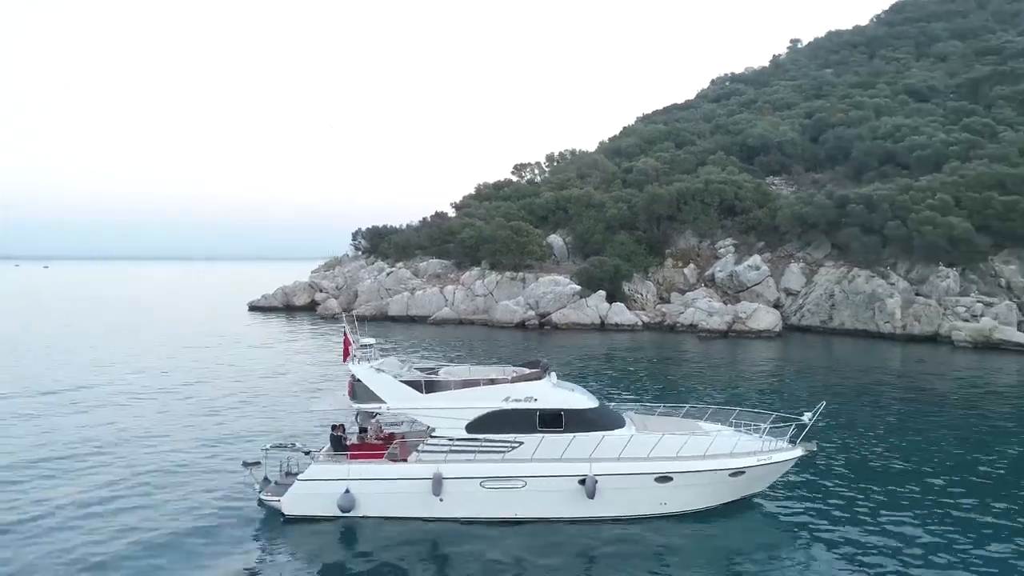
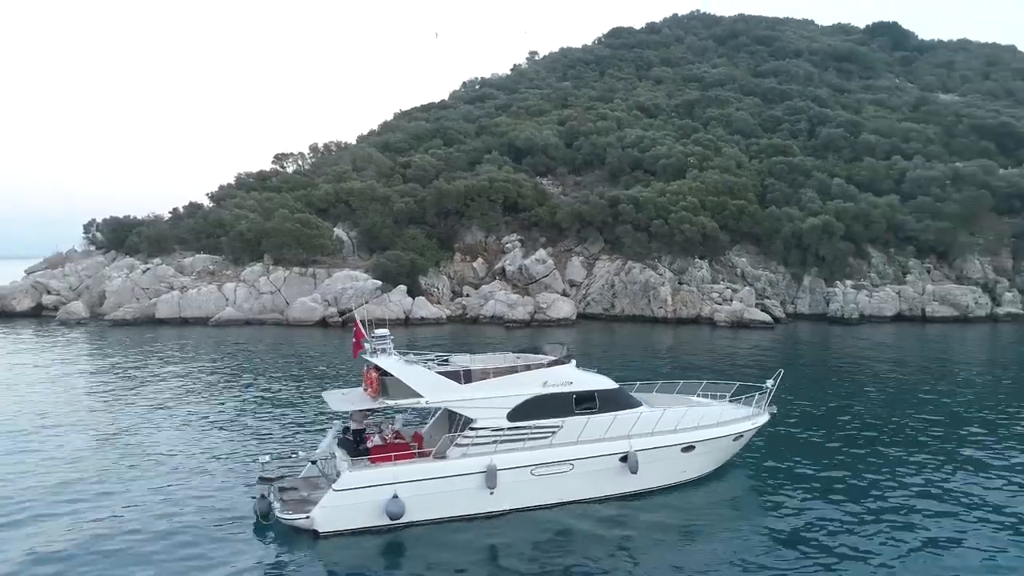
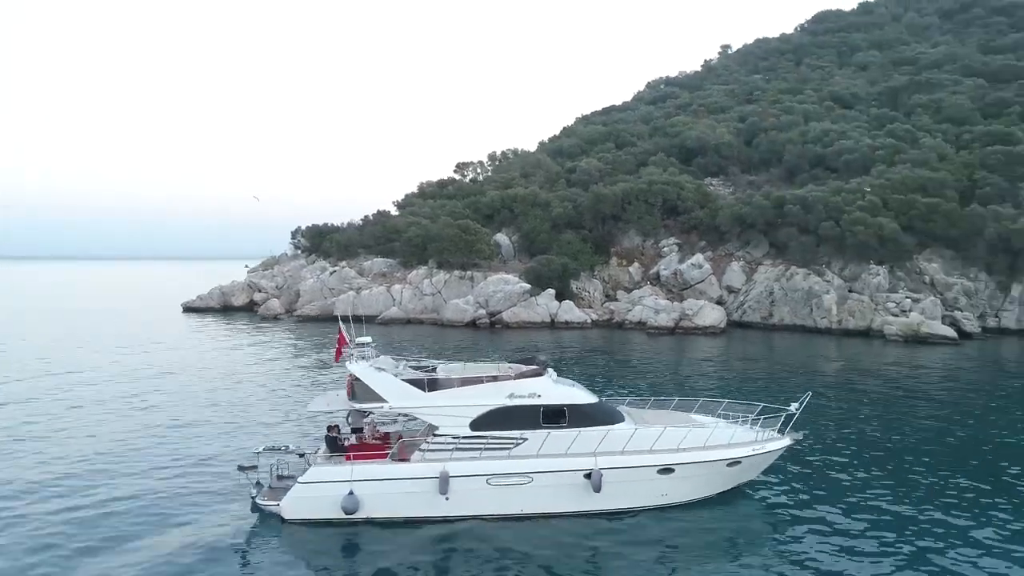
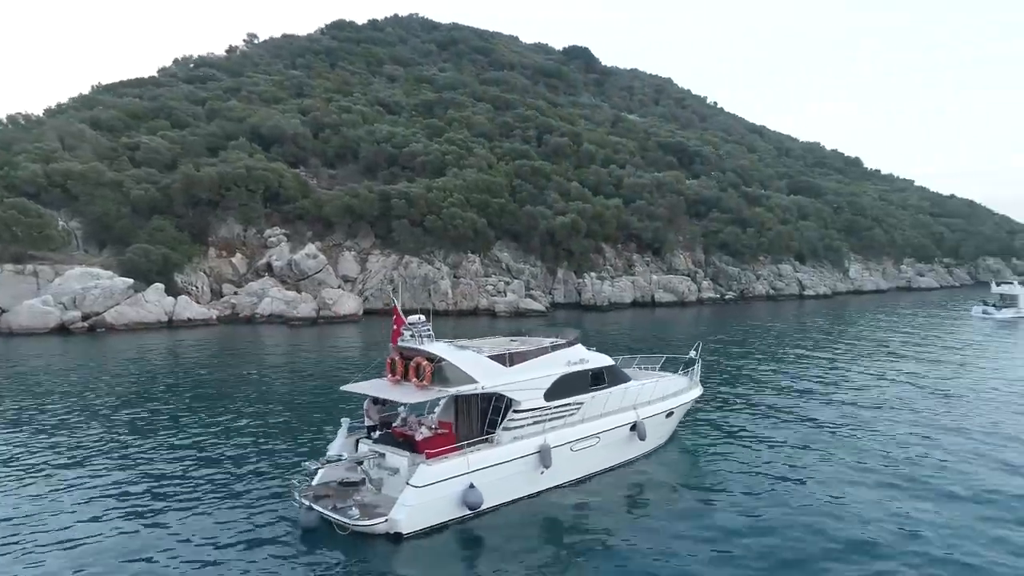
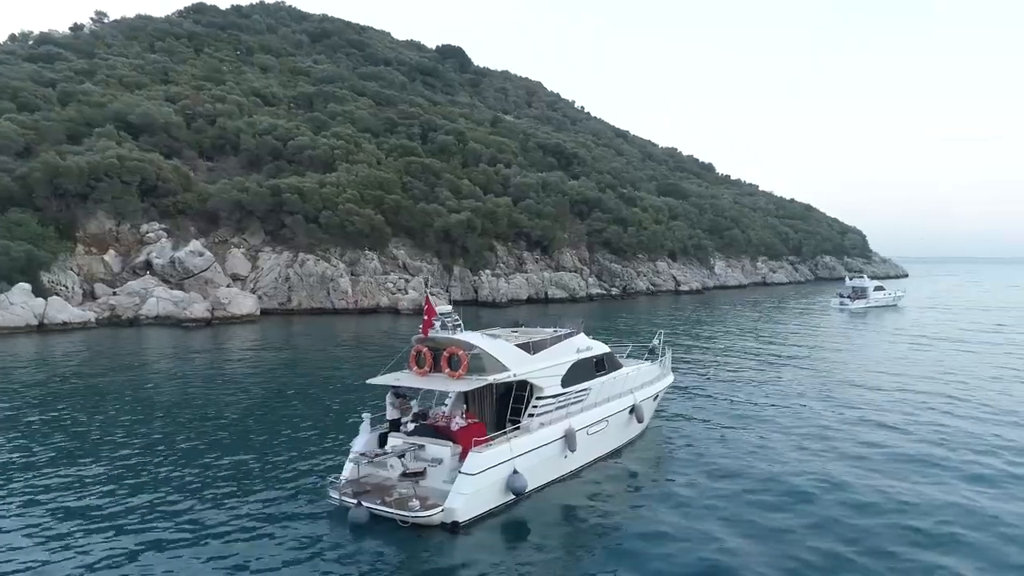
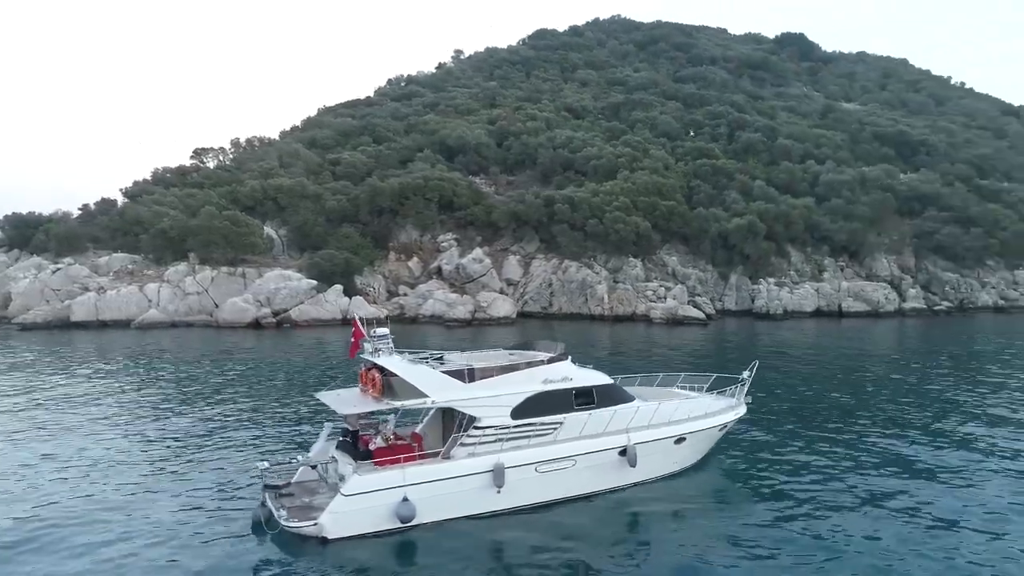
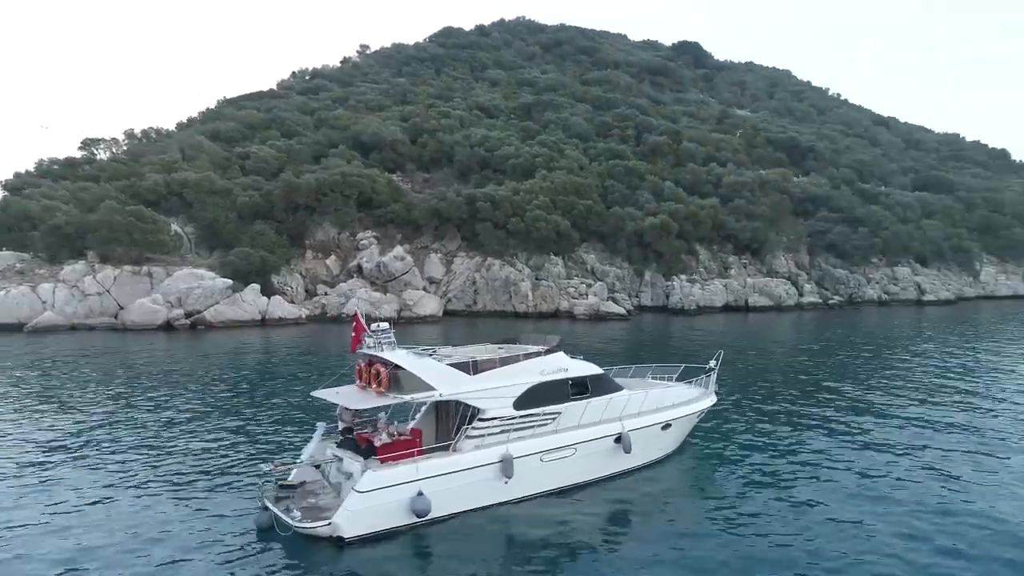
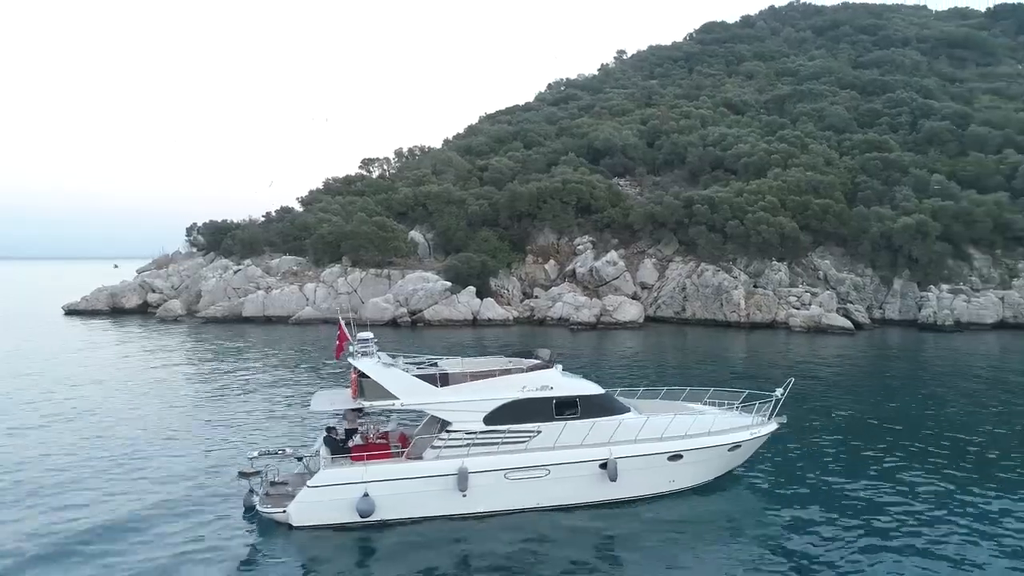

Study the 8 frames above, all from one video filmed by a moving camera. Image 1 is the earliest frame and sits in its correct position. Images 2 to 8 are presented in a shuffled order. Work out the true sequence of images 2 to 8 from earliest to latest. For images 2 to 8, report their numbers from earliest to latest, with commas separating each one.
3, 8, 2, 6, 7, 4, 5
